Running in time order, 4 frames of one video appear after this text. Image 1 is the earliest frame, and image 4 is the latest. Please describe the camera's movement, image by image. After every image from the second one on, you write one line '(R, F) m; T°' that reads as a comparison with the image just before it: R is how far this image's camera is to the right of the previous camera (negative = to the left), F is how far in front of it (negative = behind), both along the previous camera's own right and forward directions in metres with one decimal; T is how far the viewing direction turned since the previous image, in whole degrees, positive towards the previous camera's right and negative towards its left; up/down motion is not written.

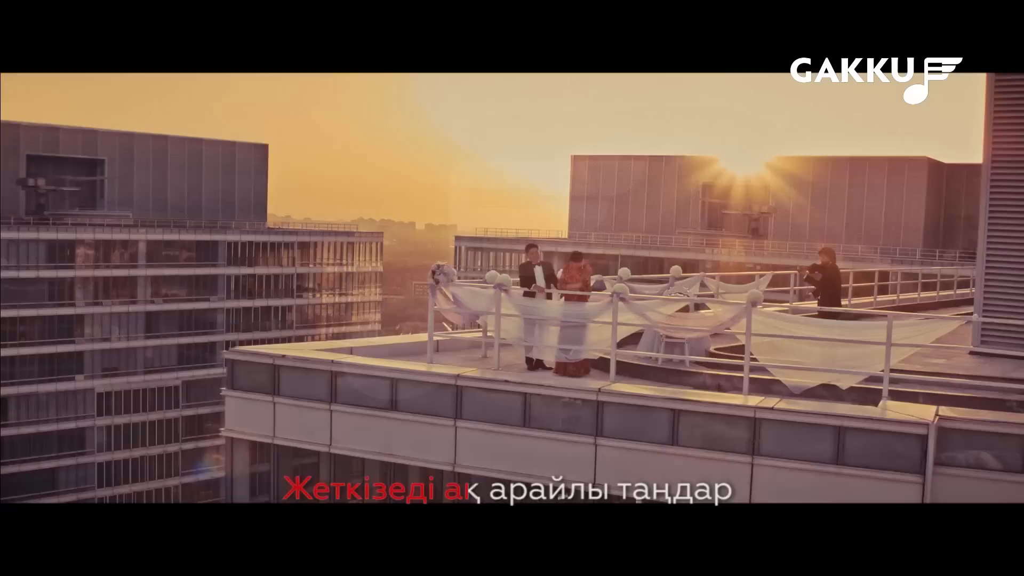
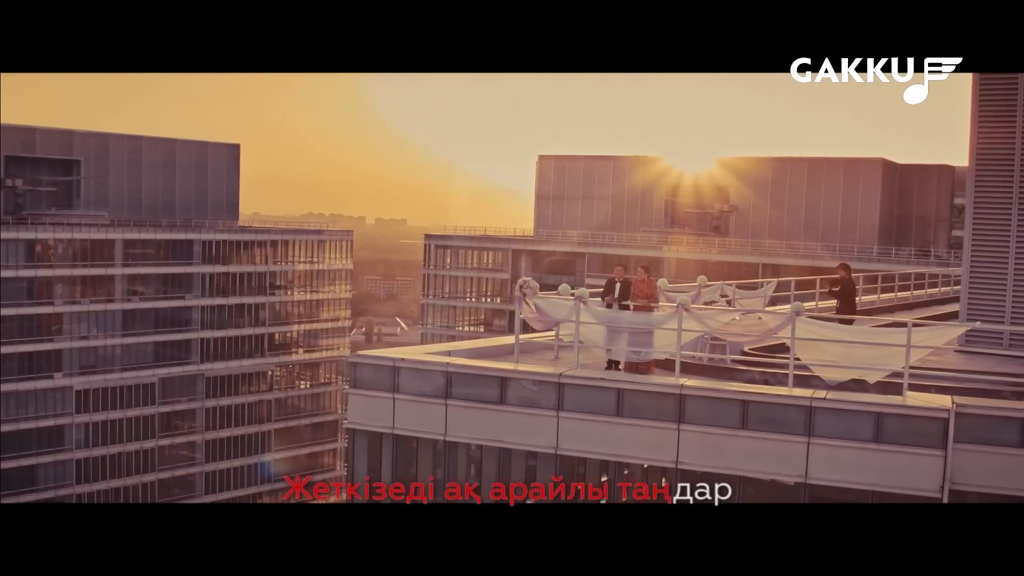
(-1.2, -1.6) m; +3°
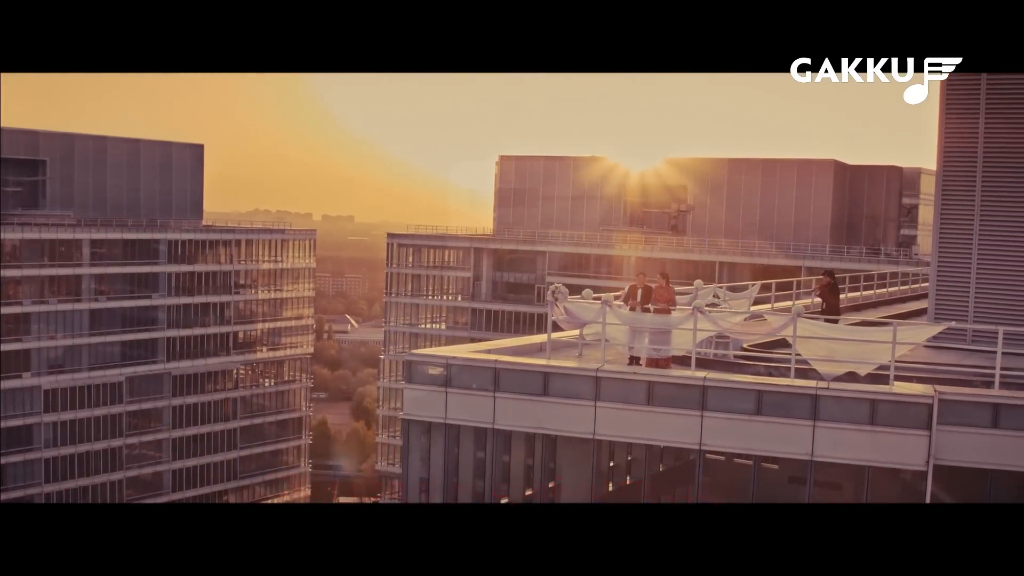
(-0.9, -1.4) m; +3°
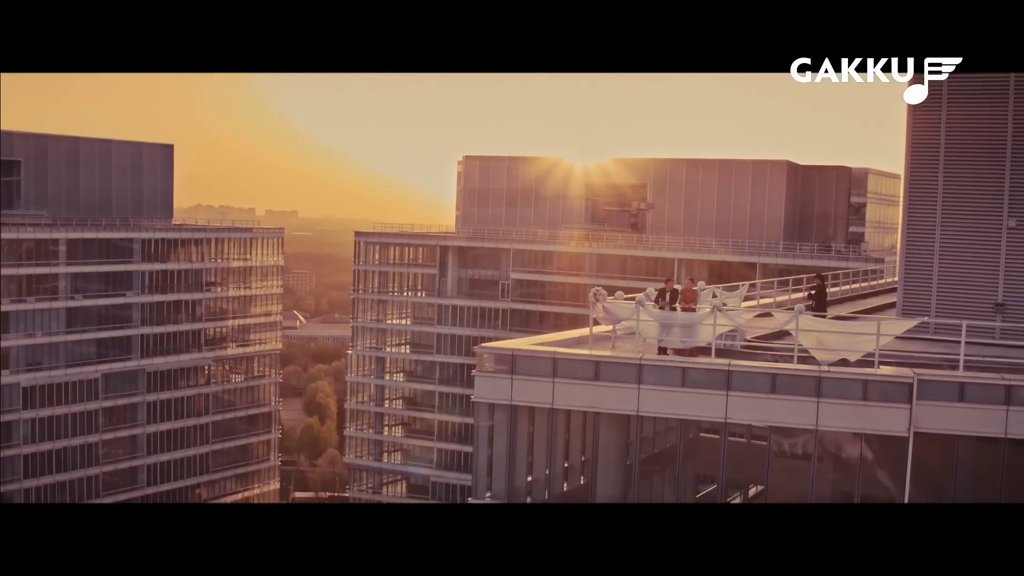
(-1.4, -2.3) m; +3°
